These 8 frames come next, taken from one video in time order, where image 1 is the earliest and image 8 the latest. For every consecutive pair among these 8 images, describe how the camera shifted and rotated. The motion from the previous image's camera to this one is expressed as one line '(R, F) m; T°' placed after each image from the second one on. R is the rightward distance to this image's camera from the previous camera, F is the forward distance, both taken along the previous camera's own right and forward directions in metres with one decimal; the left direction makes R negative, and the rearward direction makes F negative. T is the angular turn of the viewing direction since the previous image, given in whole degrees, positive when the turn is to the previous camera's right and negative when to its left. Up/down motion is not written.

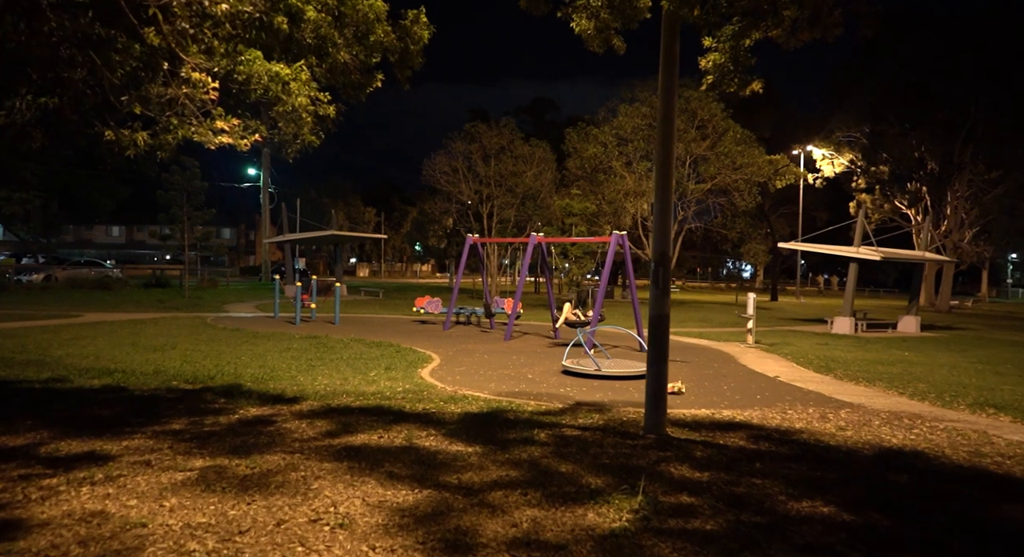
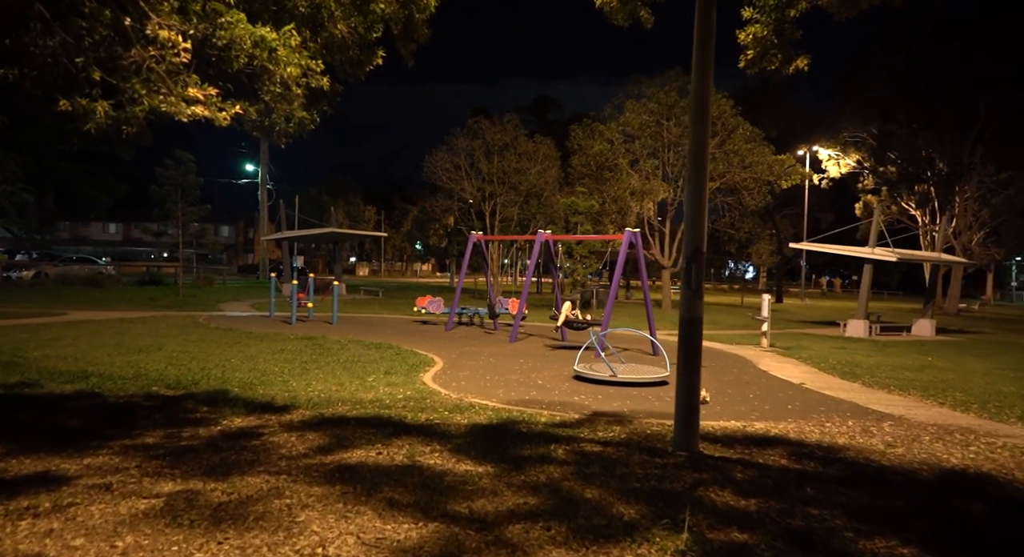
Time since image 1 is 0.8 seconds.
(-0.1, +0.8) m; 0°
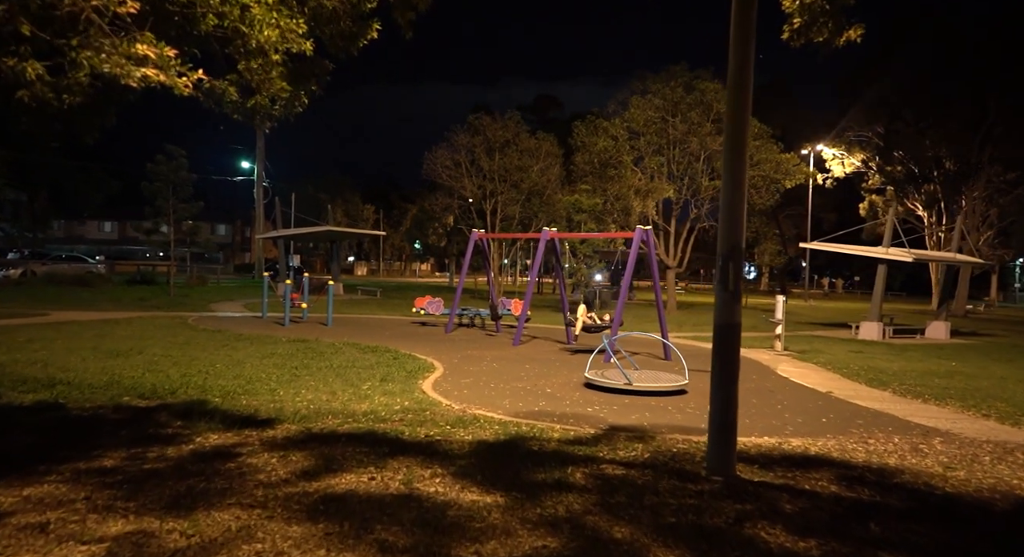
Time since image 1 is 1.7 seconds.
(-0.1, +0.8) m; 0°
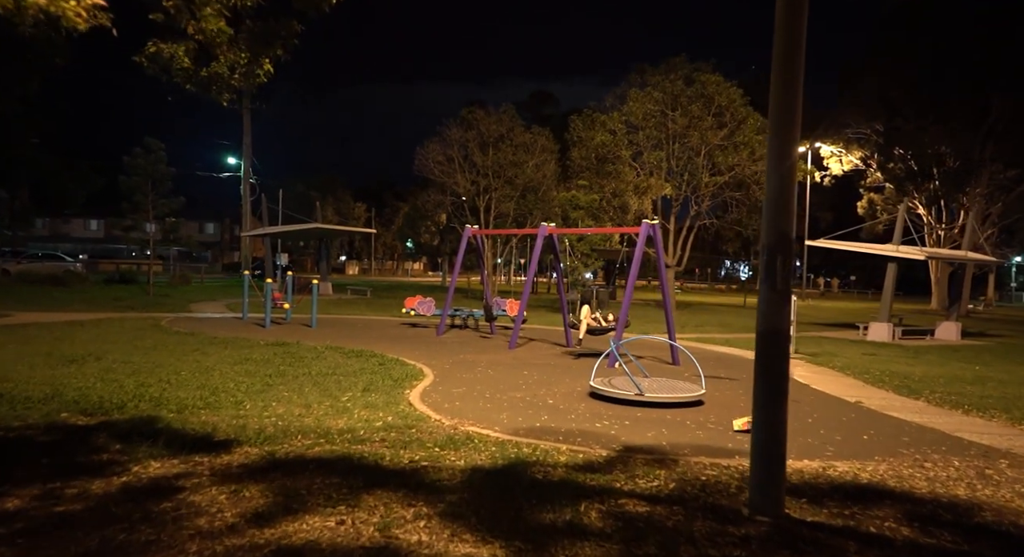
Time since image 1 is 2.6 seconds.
(-0.1, +1.0) m; +1°
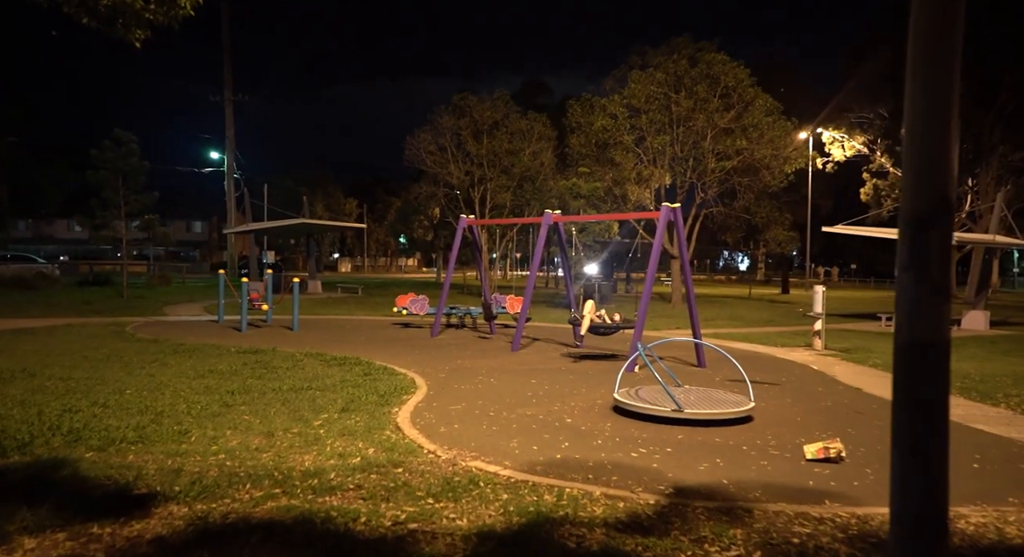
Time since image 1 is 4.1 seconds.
(-0.1, +1.6) m; 0°
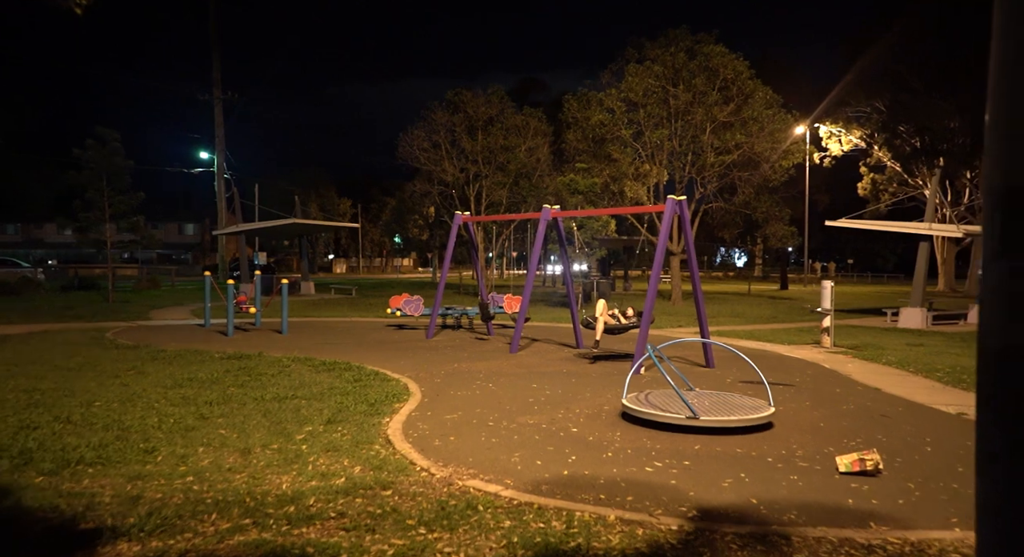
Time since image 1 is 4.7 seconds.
(0.0, +0.6) m; 0°
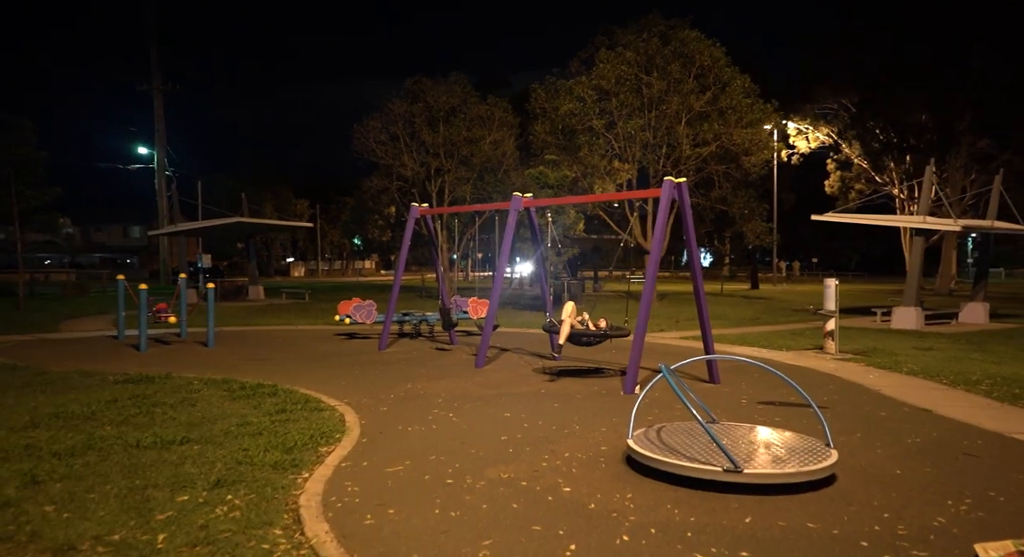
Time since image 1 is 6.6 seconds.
(0.0, +2.0) m; +3°
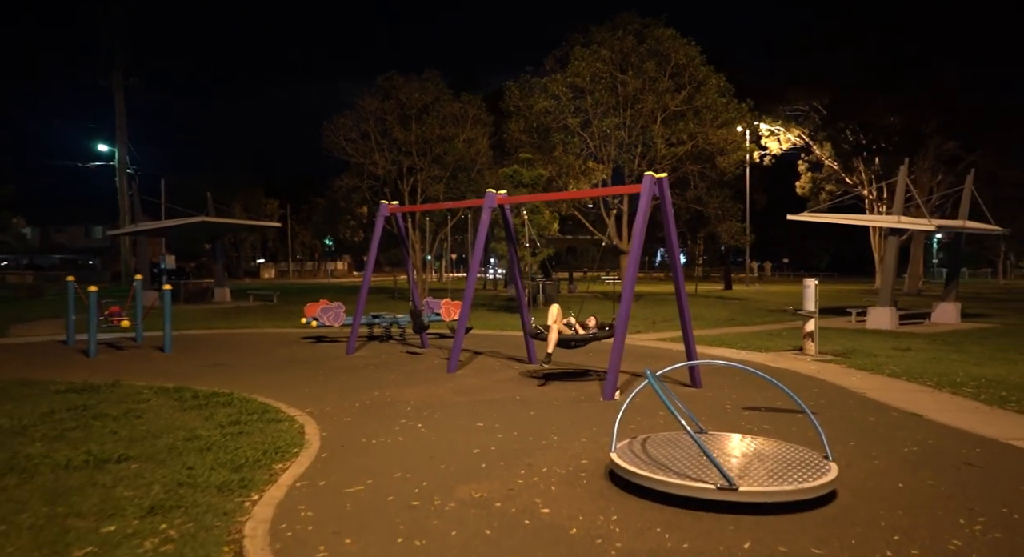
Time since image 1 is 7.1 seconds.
(0.0, +0.5) m; +2°
